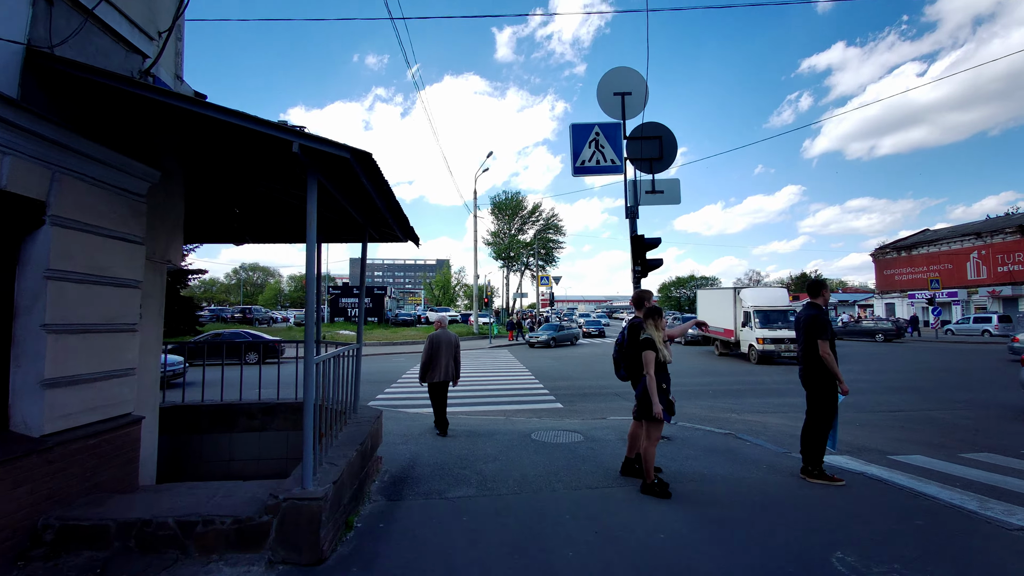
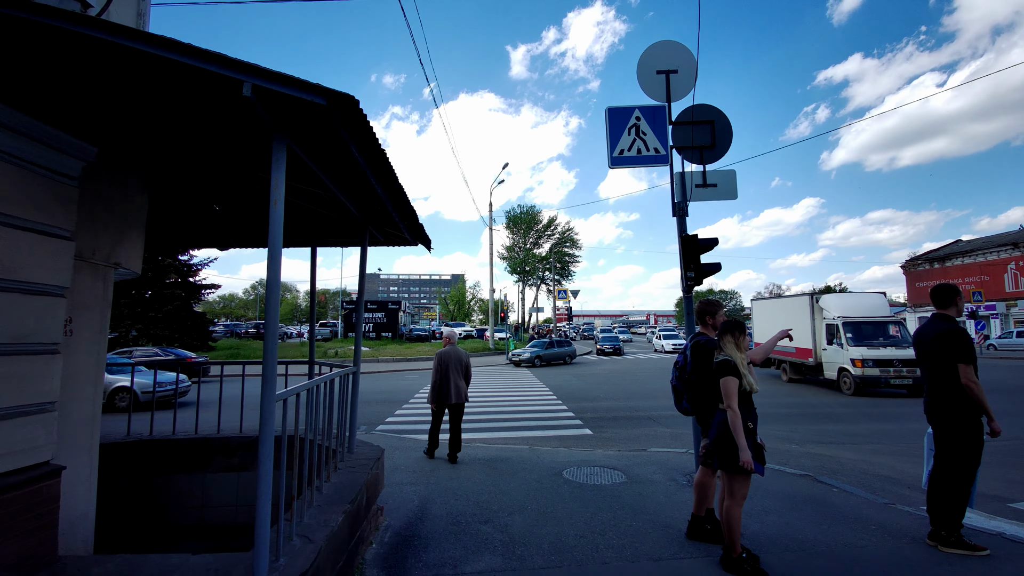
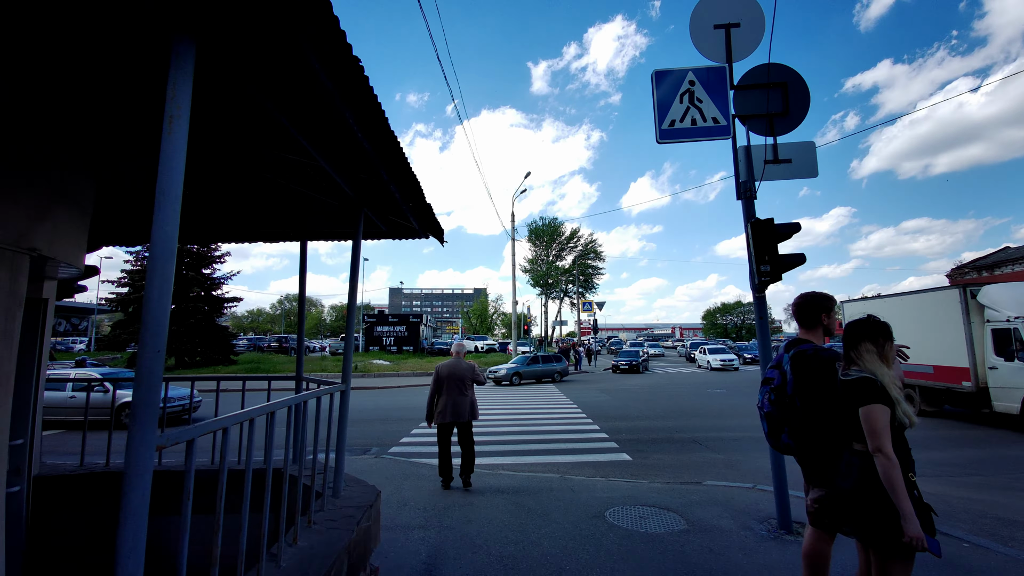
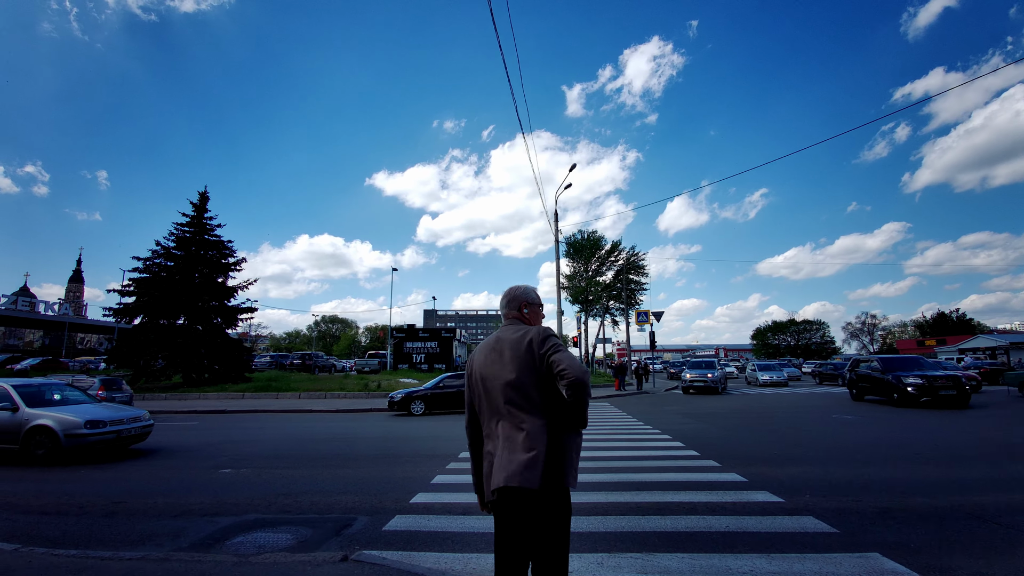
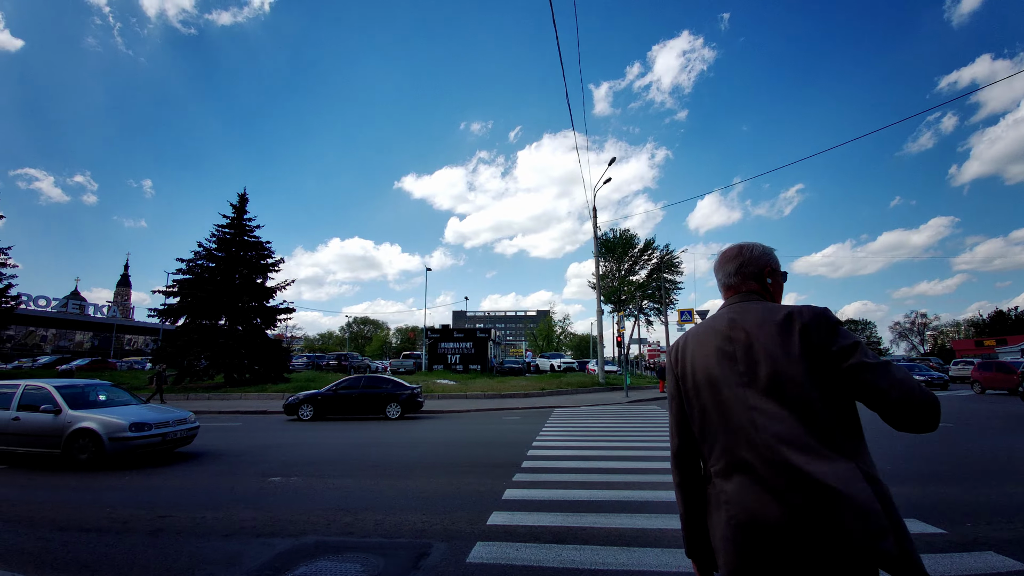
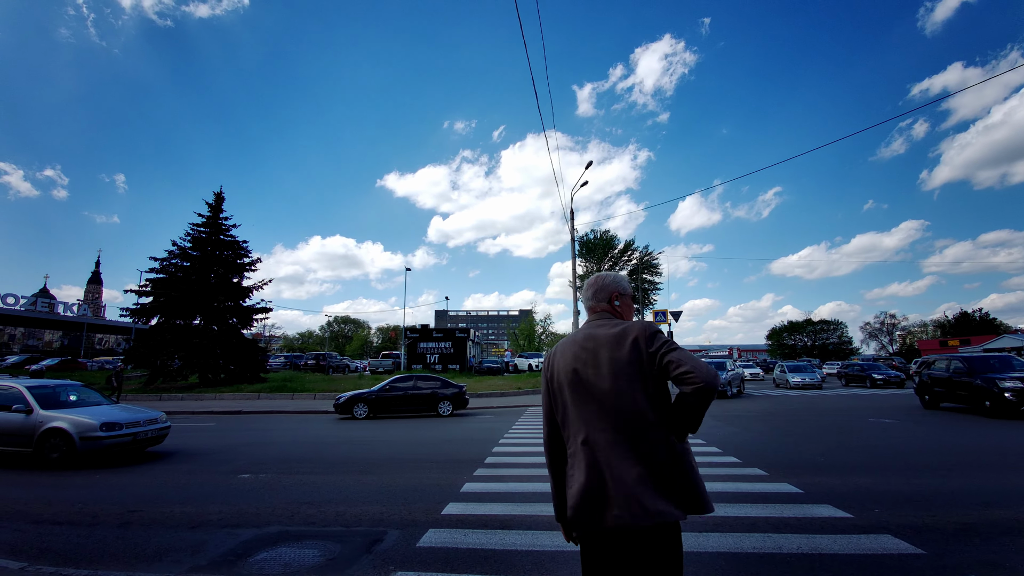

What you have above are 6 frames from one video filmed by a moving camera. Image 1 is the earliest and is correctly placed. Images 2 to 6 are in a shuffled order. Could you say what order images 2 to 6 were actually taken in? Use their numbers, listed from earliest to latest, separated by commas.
2, 3, 4, 6, 5
